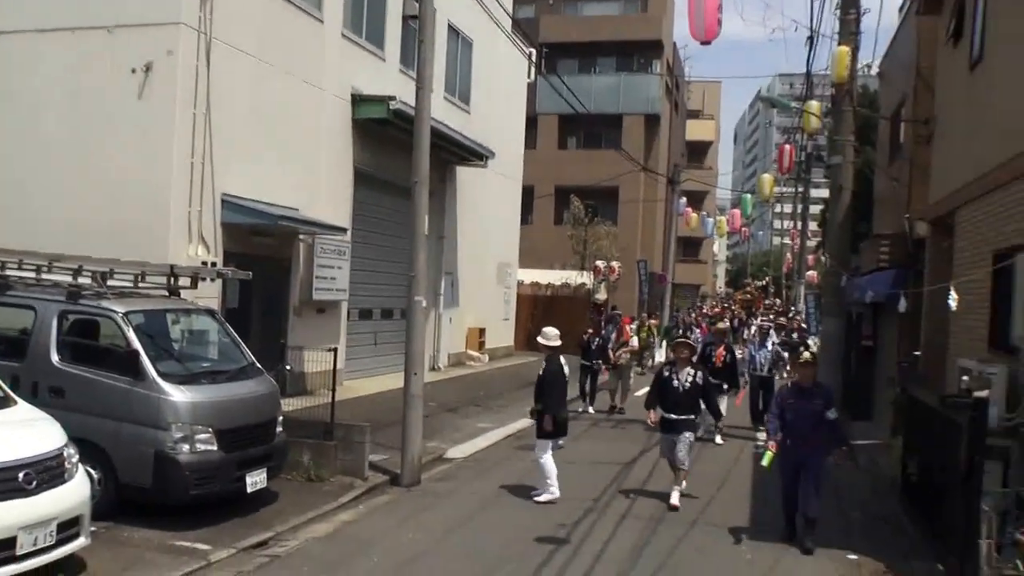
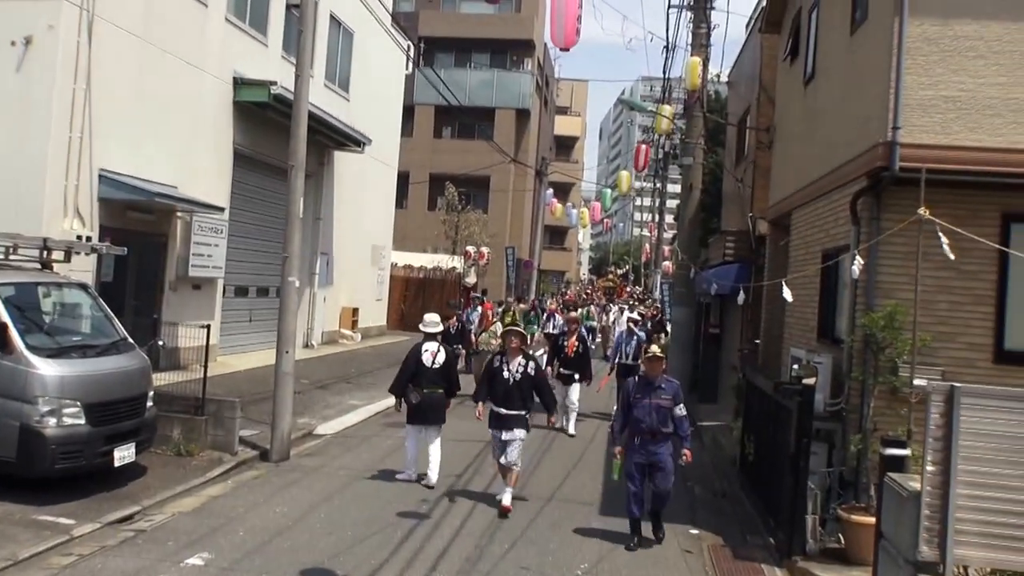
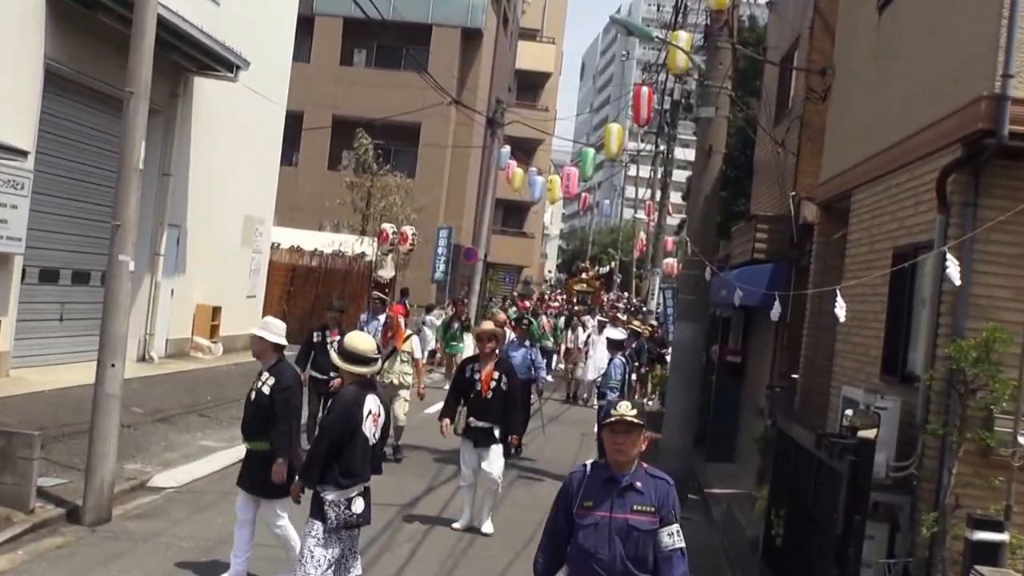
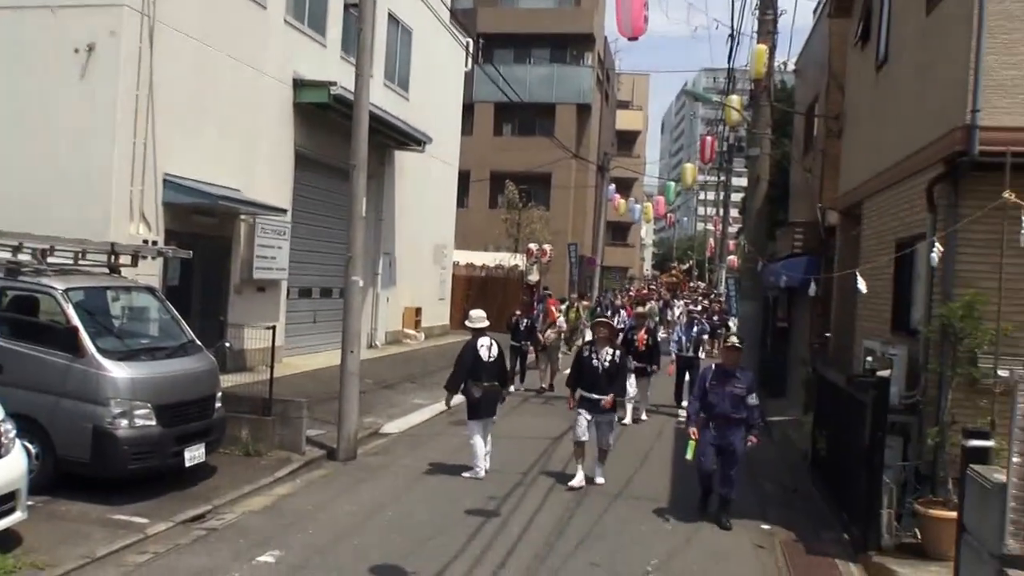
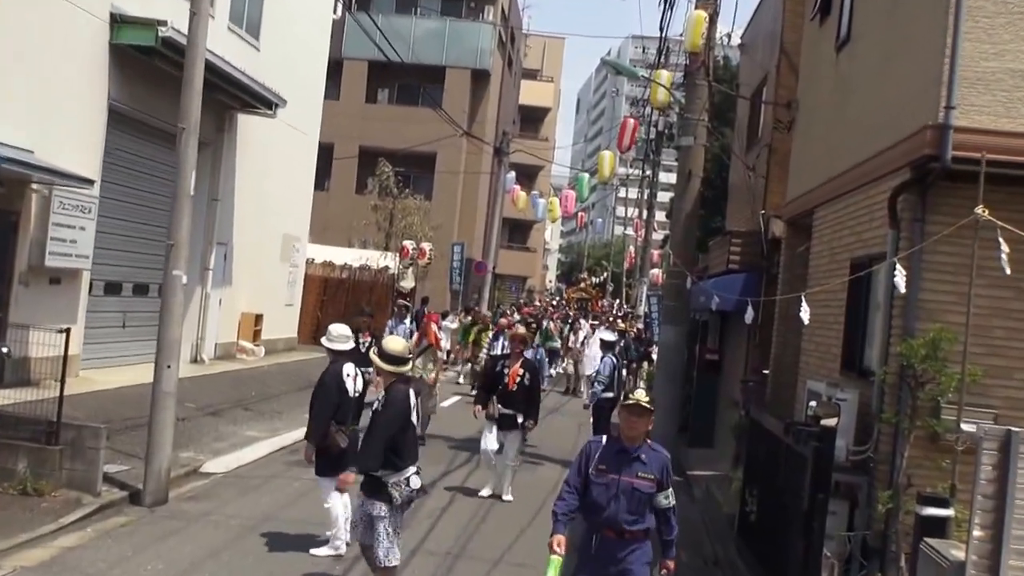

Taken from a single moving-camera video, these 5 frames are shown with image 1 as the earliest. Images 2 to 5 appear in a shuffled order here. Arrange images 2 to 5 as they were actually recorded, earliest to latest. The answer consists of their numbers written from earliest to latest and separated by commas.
4, 2, 5, 3
